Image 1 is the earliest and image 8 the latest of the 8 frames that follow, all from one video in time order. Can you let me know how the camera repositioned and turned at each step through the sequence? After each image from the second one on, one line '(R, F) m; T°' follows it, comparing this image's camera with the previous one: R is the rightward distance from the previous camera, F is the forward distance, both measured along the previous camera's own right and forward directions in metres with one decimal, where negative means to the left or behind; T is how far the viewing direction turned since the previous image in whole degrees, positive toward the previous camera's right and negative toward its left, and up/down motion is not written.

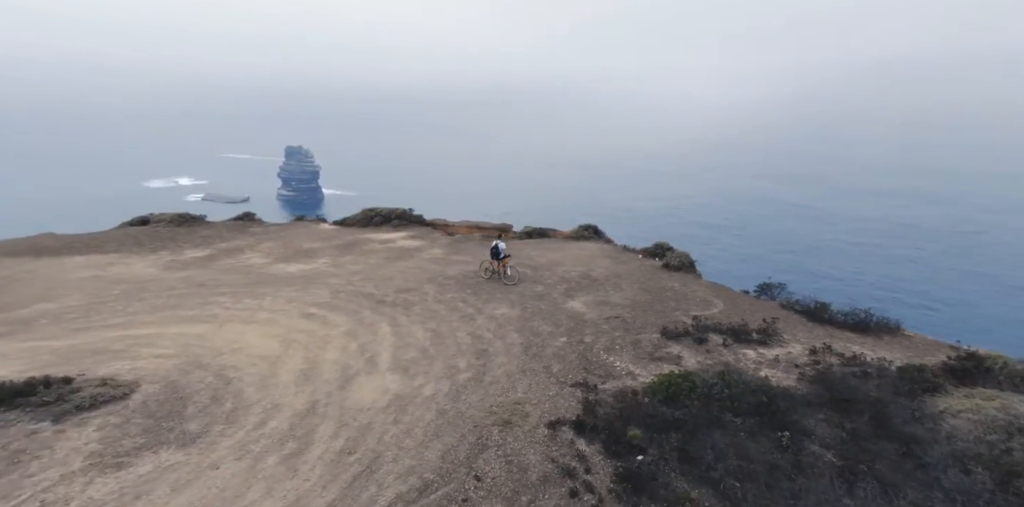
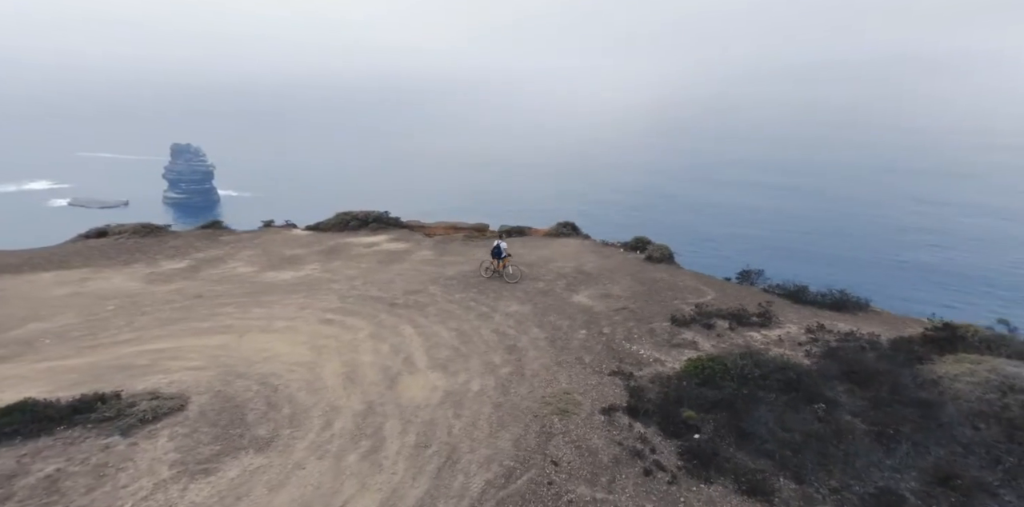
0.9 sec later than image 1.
(-2.2, -0.1) m; +5°
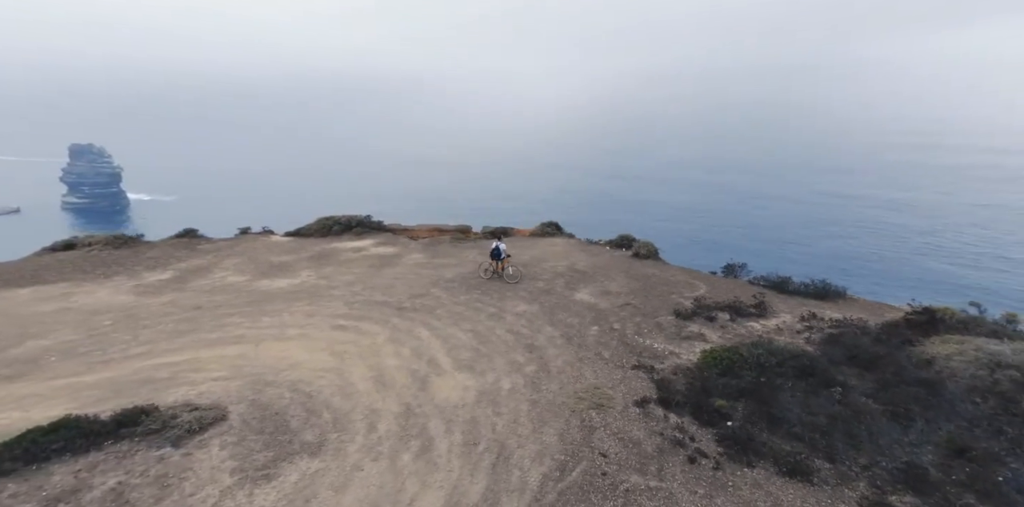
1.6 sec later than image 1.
(-1.5, -0.1) m; +4°
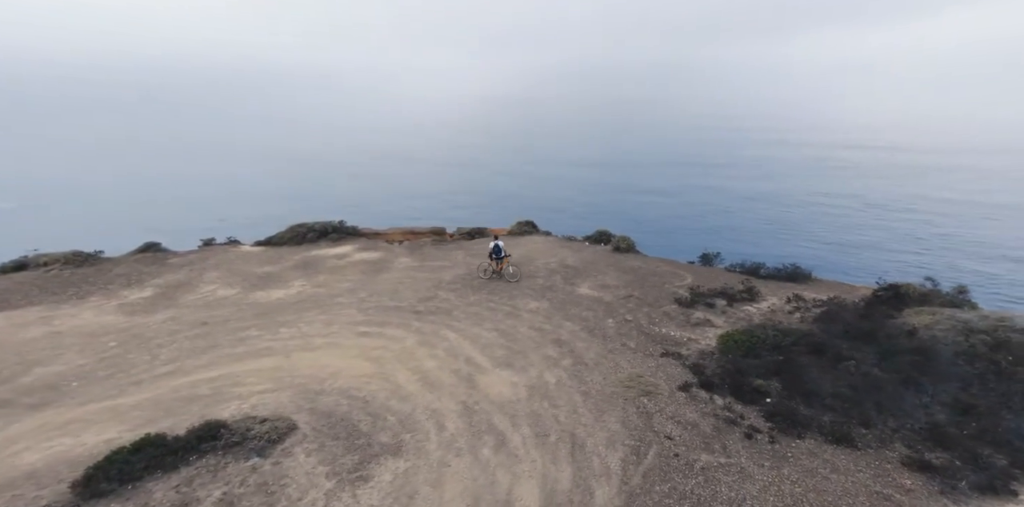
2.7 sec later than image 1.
(-2.2, -0.2) m; +5°
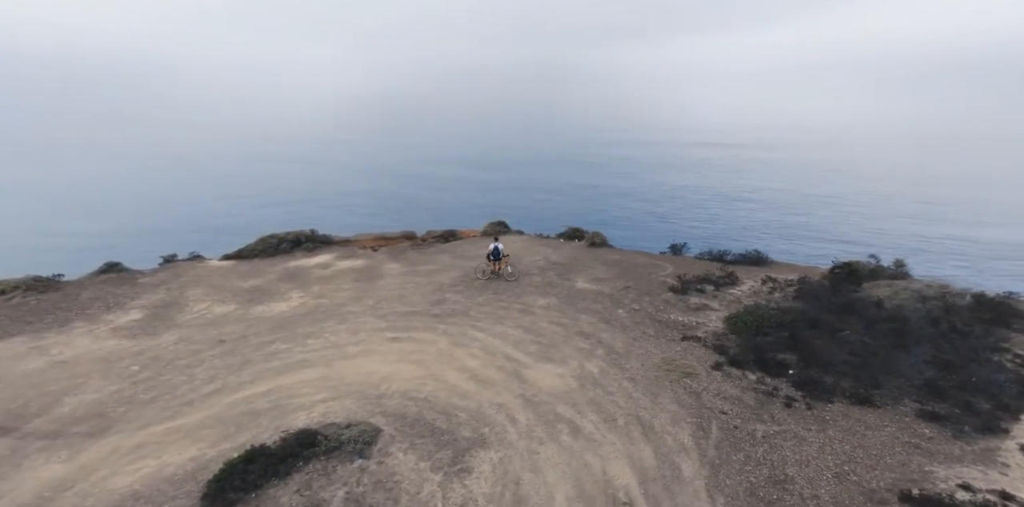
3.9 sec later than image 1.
(-2.5, -0.5) m; +6°
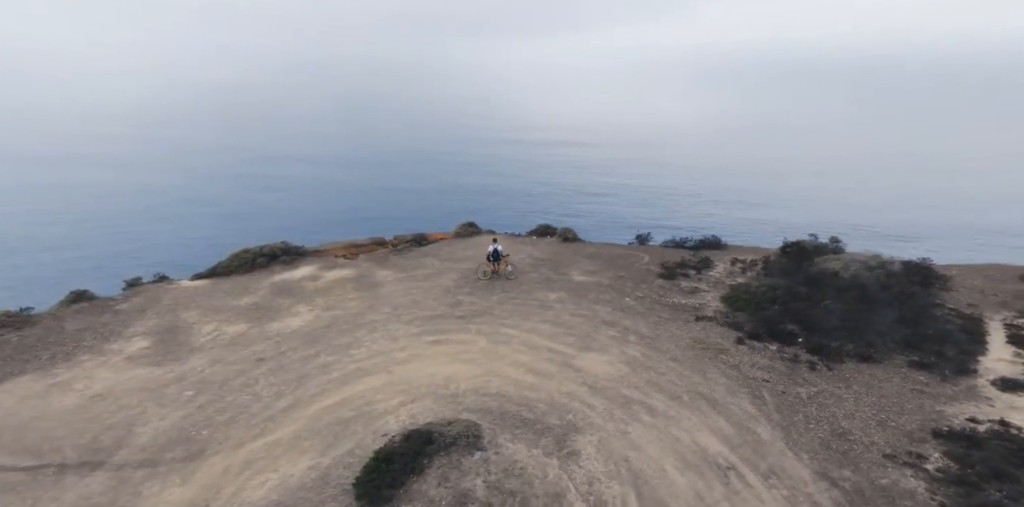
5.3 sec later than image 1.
(-3.0, -1.0) m; +6°
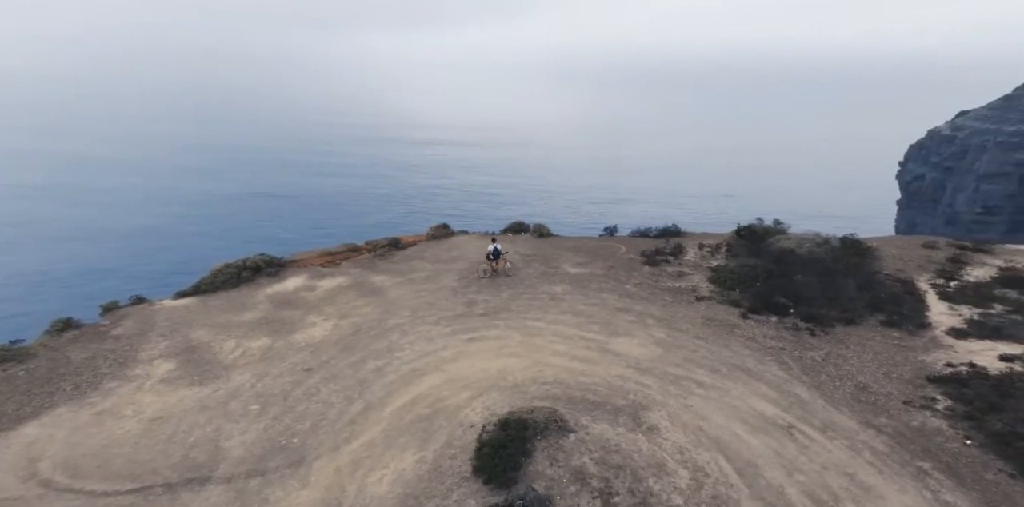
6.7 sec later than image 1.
(-2.8, -1.4) m; +6°
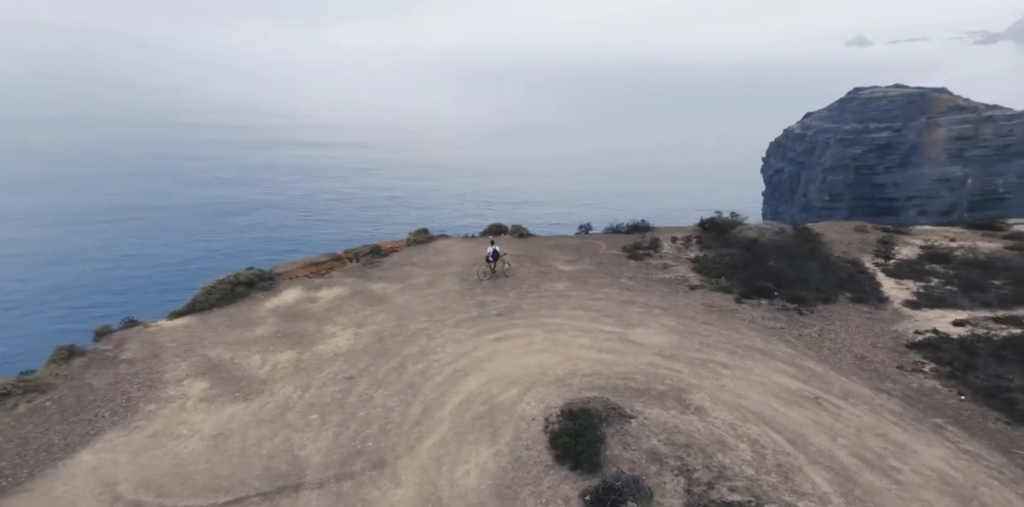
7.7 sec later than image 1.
(-2.4, -1.7) m; +5°
